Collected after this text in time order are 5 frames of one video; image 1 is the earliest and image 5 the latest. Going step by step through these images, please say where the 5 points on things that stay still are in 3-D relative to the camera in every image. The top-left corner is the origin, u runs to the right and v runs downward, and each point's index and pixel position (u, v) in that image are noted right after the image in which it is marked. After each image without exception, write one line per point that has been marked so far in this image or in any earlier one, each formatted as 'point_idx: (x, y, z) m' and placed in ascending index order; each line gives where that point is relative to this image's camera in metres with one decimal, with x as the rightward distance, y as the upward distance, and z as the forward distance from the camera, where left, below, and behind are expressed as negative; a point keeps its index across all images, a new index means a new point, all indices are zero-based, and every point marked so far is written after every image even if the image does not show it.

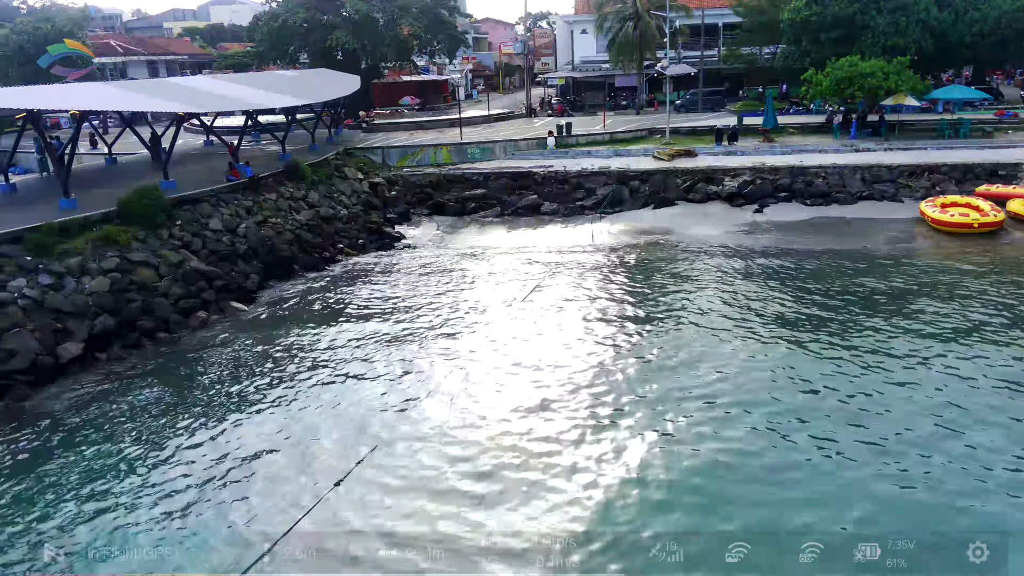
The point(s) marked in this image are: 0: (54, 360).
0: (-9.3, -1.5, +16.8) m
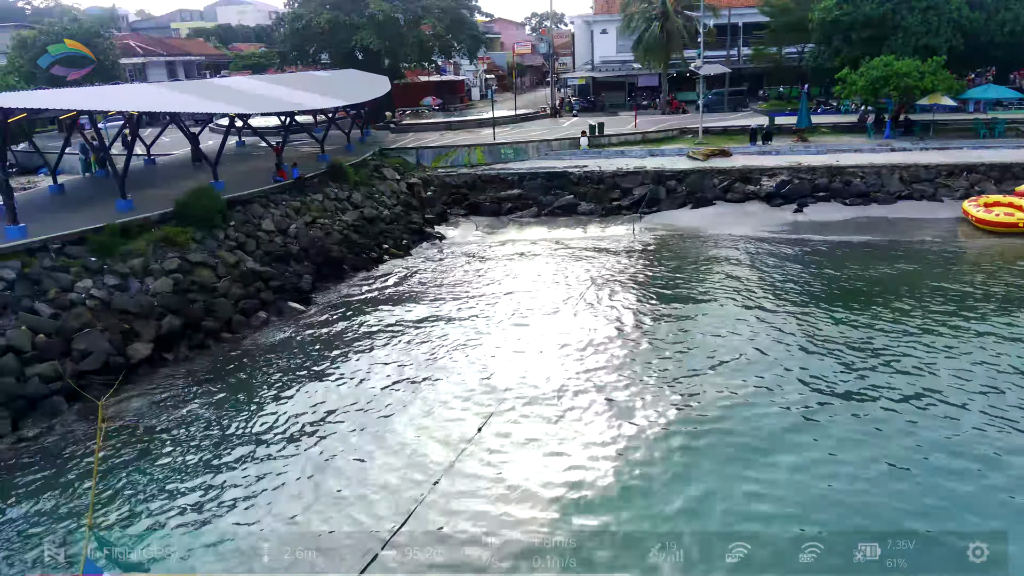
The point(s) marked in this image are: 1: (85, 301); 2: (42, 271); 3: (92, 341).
0: (-7.9, -1.5, +16.9) m
1: (-9.1, -0.3, +17.6) m
2: (-10.0, +0.4, +17.6) m
3: (-8.5, -1.1, +16.7) m
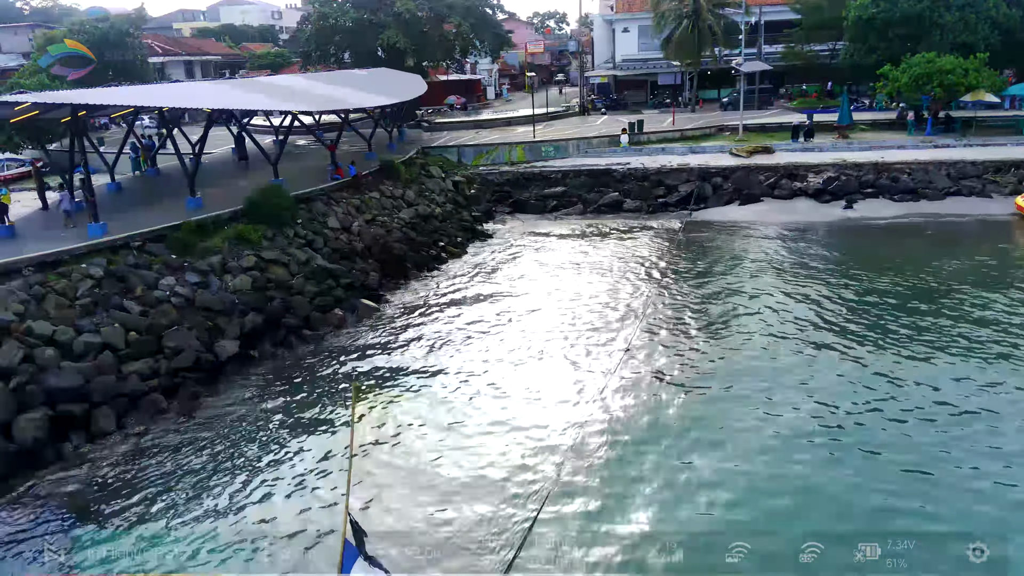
0: (-6.1, -1.4, +16.9) m
1: (-7.2, -0.2, +17.5) m
2: (-8.1, +0.4, +17.5) m
3: (-6.7, -1.0, +16.6) m
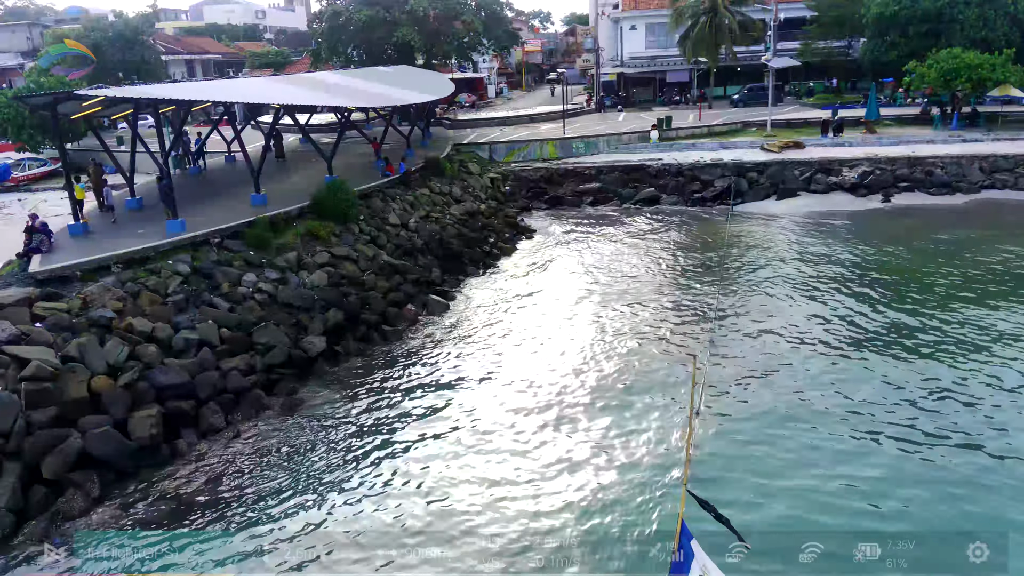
0: (-4.2, -1.3, +16.8) m
1: (-5.4, -0.1, +17.4) m
2: (-6.3, +0.5, +17.3) m
3: (-4.8, -0.9, +16.5) m
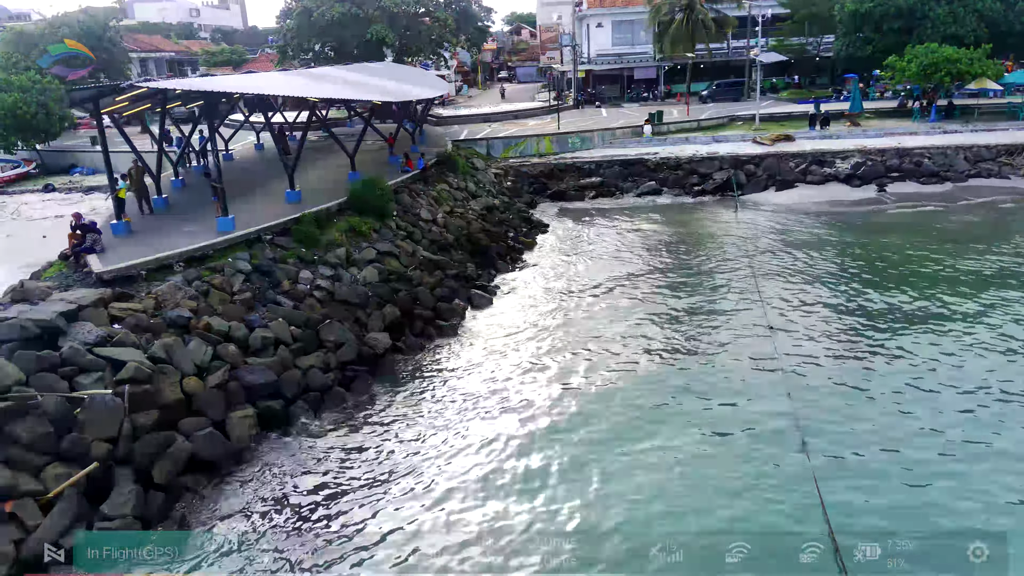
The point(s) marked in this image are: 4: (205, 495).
0: (-2.8, -1.2, +16.5) m
1: (-4.1, -0.1, +17.0) m
2: (-5.0, +0.5, +16.9) m
3: (-3.4, -0.9, +16.2) m
4: (-4.4, -3.0, +11.8) m
